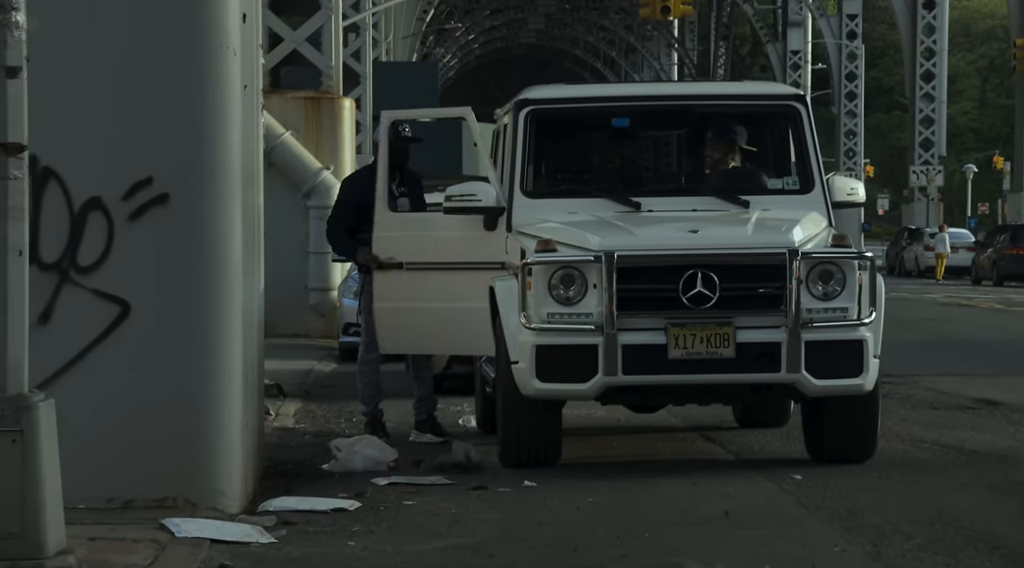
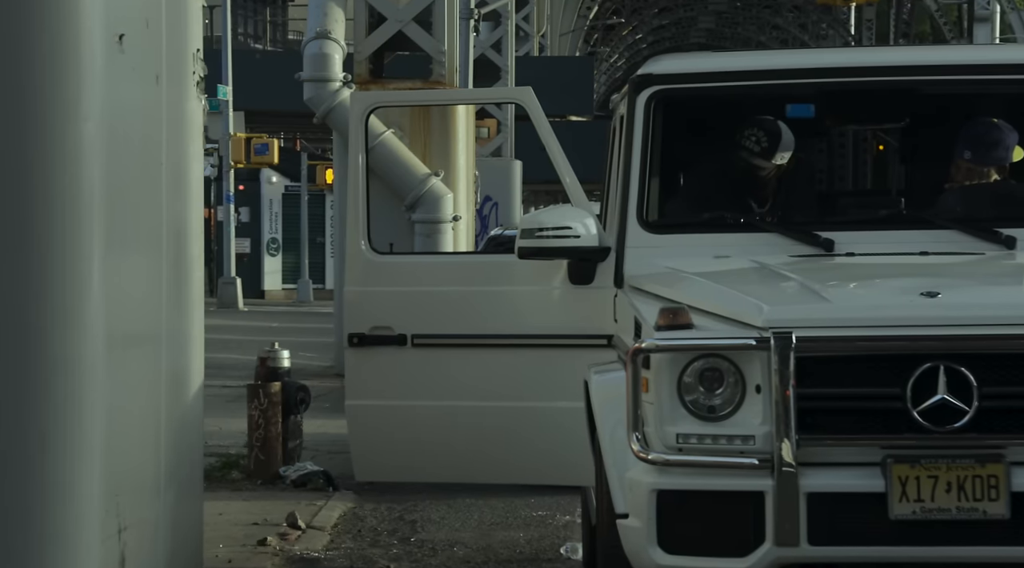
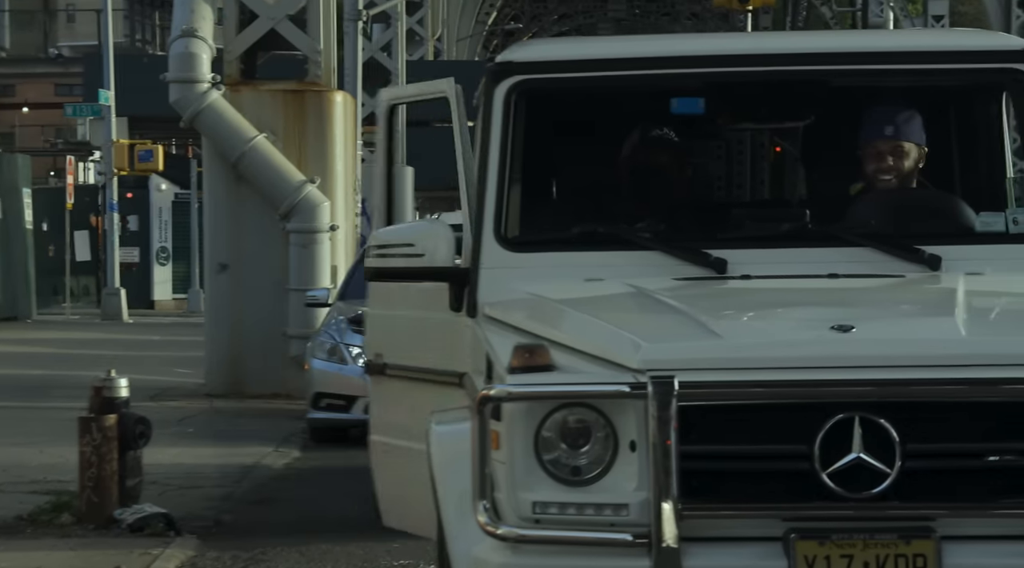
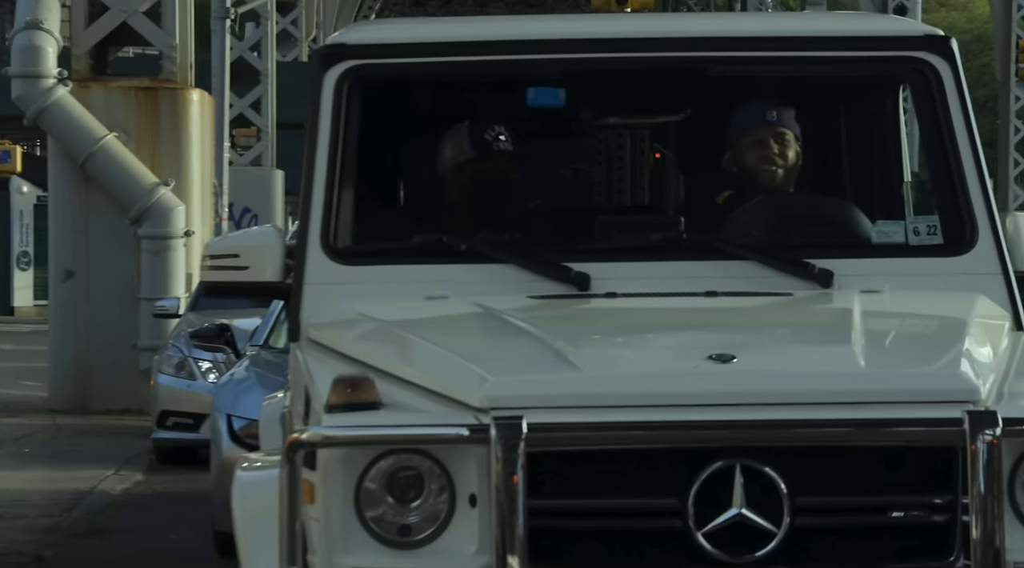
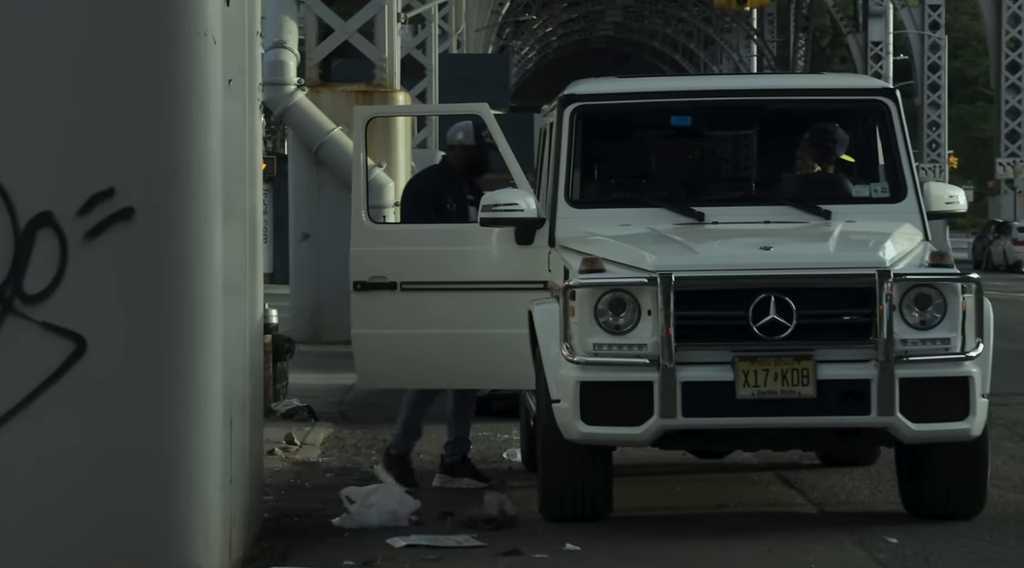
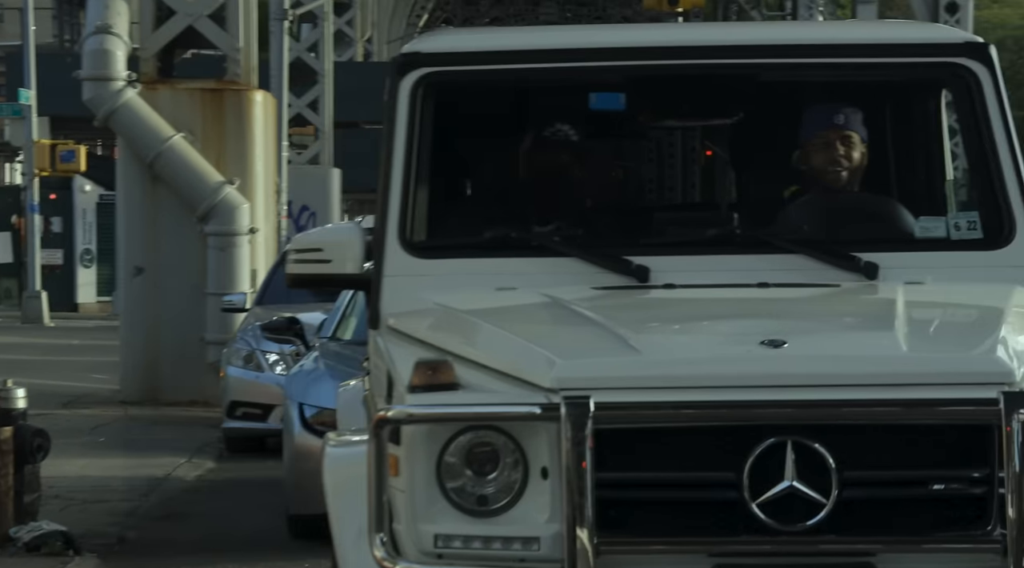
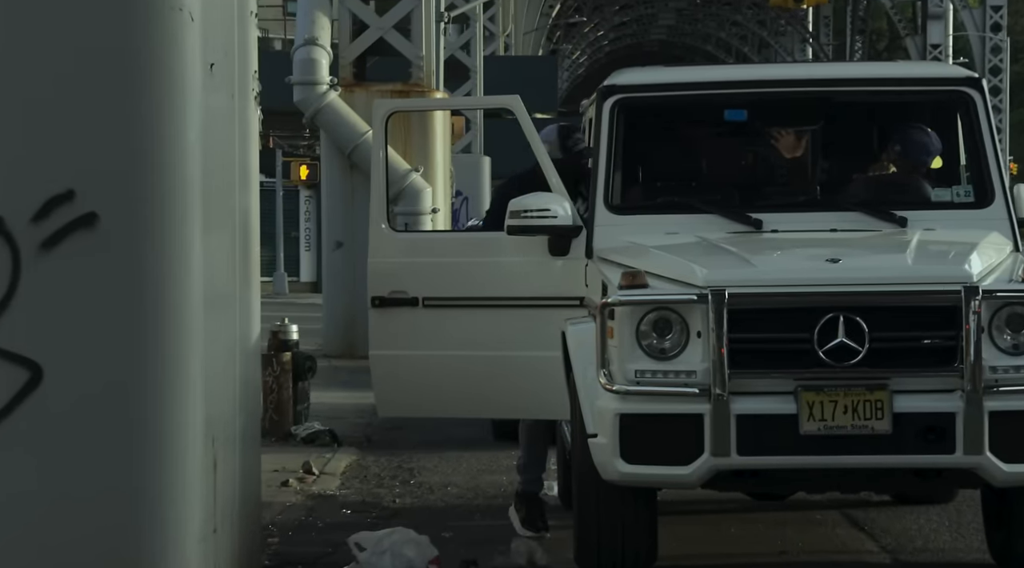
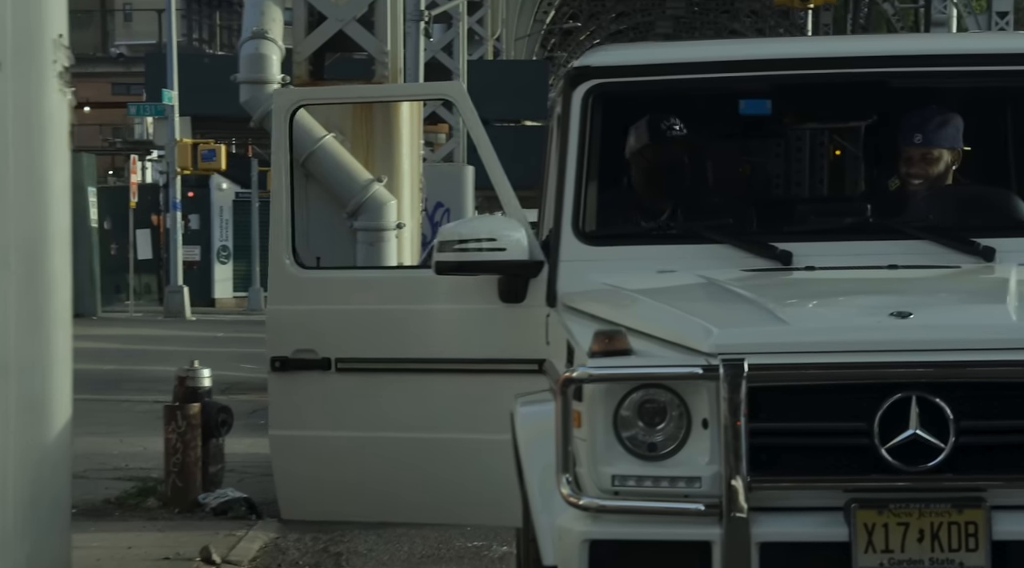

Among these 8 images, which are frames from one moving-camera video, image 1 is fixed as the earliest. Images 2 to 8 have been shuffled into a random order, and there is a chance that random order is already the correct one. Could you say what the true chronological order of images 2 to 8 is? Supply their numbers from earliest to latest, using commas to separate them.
5, 7, 2, 8, 3, 6, 4
